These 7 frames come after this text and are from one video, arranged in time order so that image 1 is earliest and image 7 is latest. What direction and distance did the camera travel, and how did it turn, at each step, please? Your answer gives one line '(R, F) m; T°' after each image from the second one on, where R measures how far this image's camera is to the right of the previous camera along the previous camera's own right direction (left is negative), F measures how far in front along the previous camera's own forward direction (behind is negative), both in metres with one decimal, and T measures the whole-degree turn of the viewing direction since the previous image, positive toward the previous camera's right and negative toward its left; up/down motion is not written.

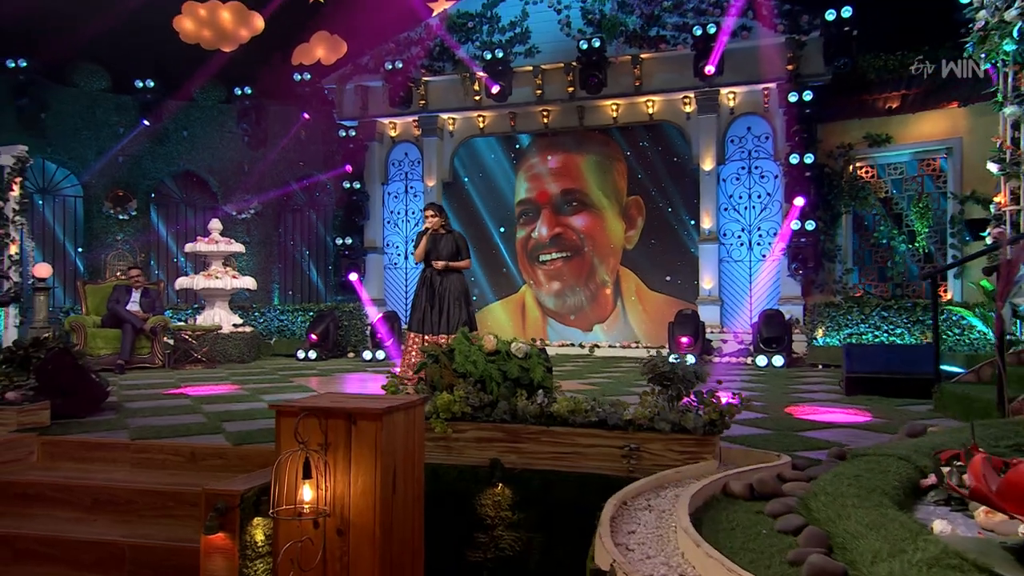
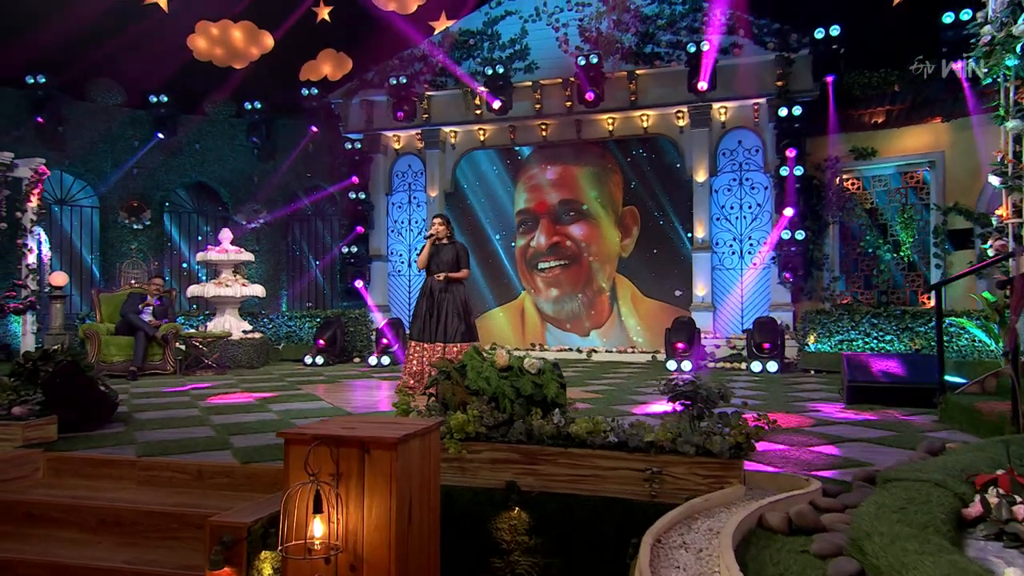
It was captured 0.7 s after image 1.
(0.0, +0.1) m; -1°
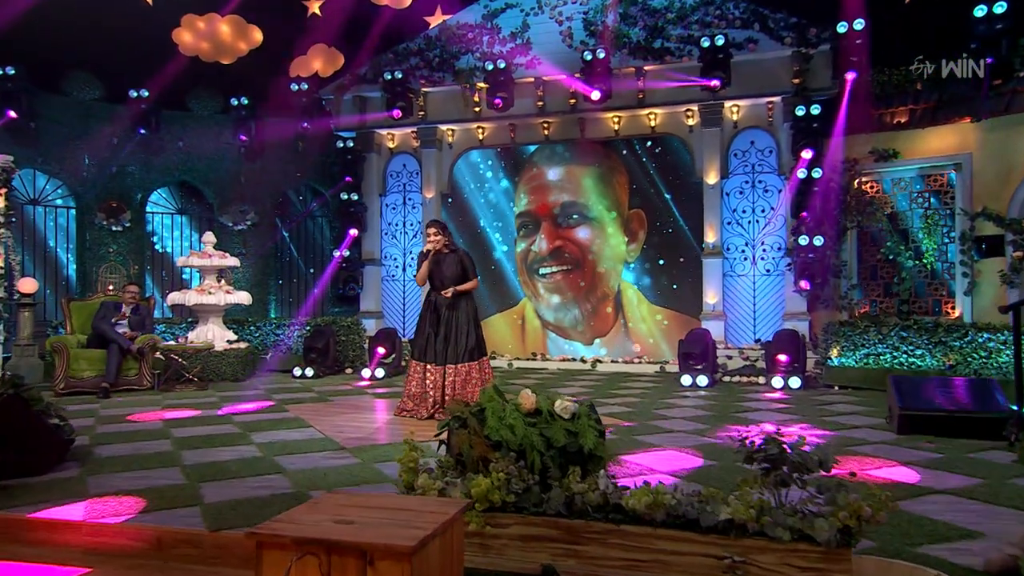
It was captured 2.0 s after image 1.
(-0.2, +0.5) m; +1°
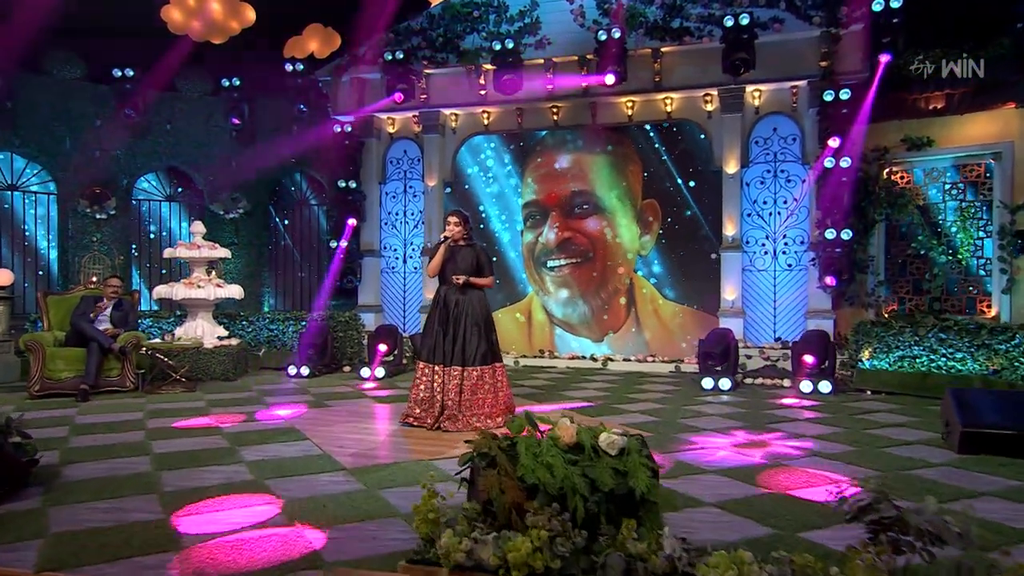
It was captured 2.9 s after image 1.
(-0.2, +0.5) m; 0°
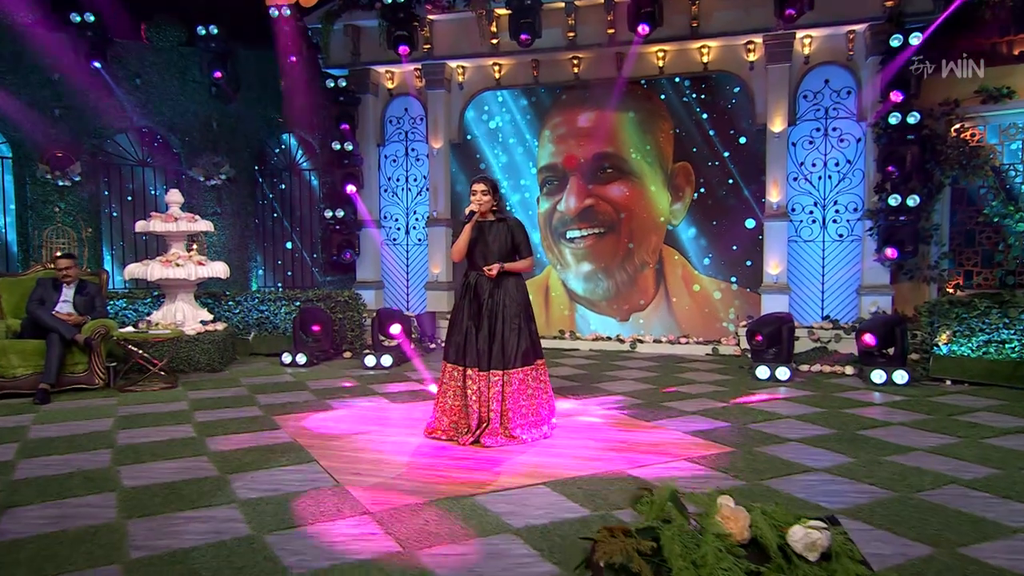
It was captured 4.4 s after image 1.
(-0.4, +1.0) m; +1°
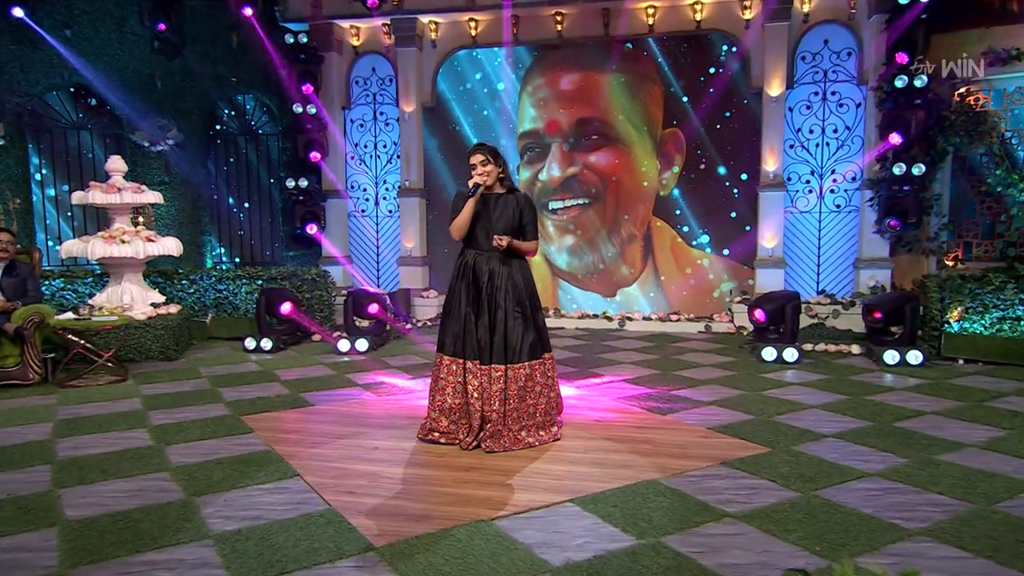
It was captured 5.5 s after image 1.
(-0.3, +0.6) m; +4°
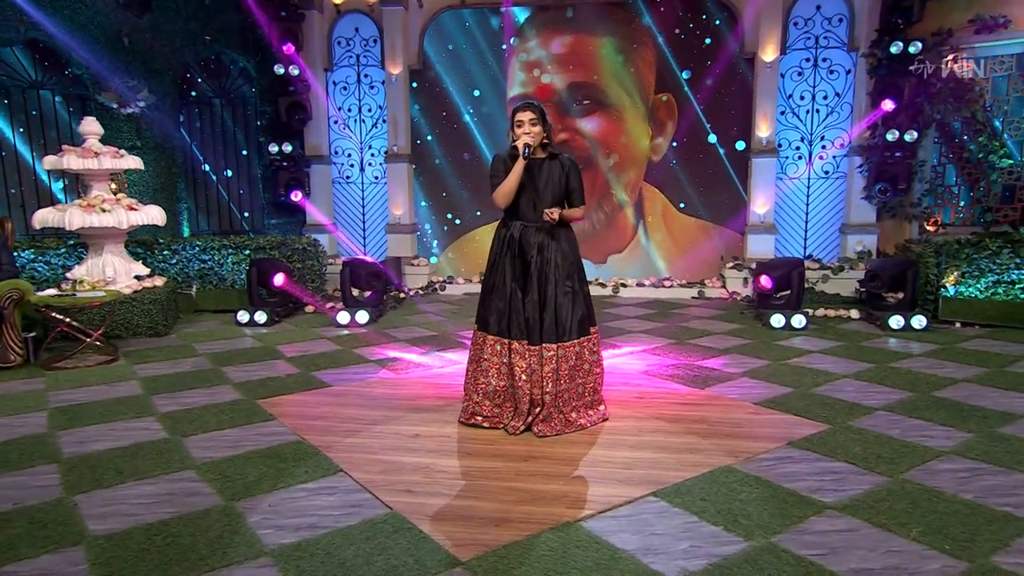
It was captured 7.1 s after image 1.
(-0.5, +0.3) m; +3°
